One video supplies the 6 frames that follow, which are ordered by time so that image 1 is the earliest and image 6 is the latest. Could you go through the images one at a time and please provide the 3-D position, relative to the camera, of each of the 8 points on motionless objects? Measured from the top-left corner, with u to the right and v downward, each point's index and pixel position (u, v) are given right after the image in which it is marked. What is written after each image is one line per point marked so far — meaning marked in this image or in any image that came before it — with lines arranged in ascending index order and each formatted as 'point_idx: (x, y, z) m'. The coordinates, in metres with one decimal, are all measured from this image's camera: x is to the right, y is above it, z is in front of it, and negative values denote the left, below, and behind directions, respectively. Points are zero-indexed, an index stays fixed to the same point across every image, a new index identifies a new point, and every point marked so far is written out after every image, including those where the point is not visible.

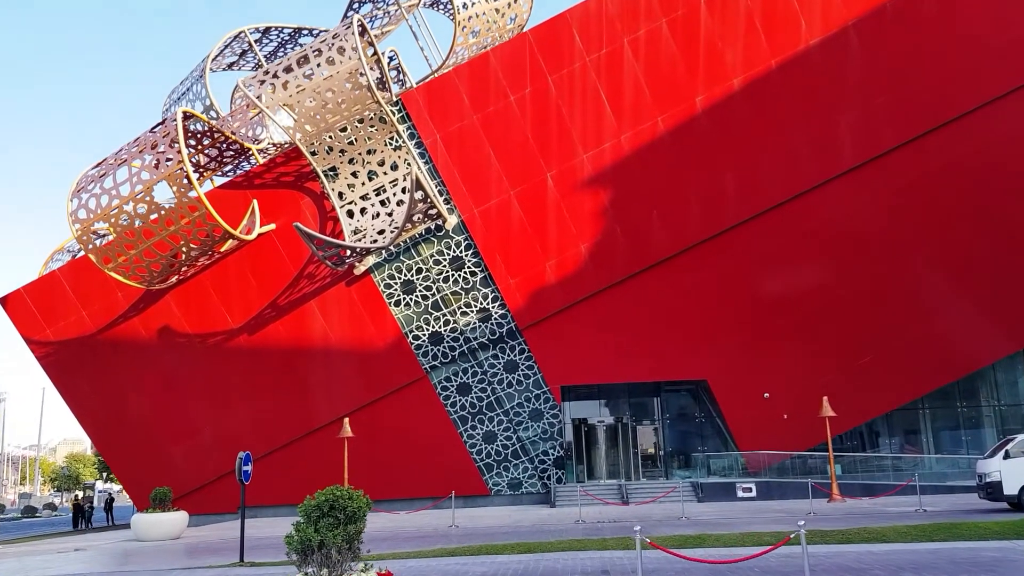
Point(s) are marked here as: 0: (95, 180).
0: (-9.2, +2.4, +17.4) m
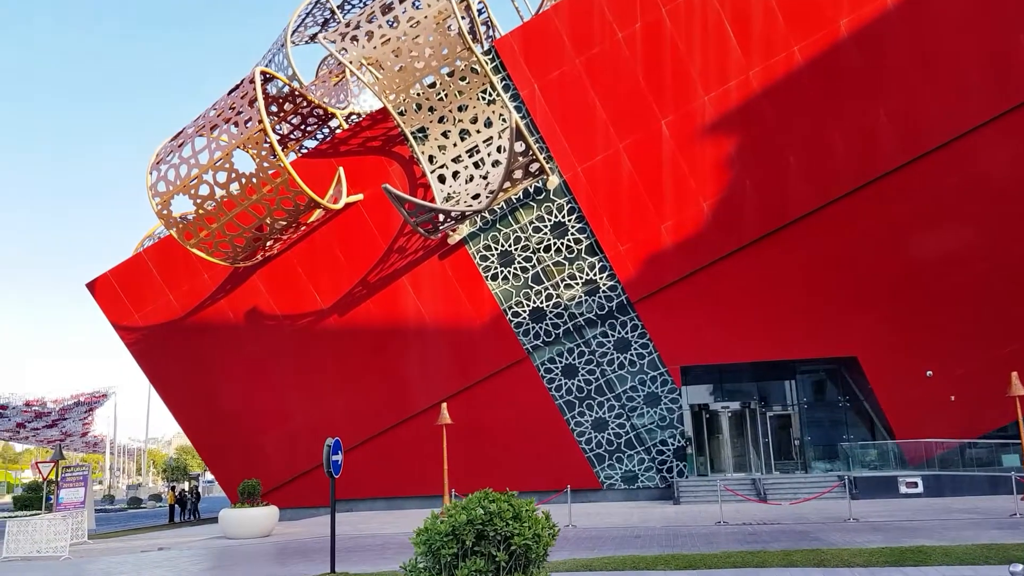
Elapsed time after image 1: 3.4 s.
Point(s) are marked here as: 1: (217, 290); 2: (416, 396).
0: (-7.0, +2.9, +16.2) m
1: (-7.1, 0.0, +18.8) m
2: (-2.2, -2.5, +18.0) m
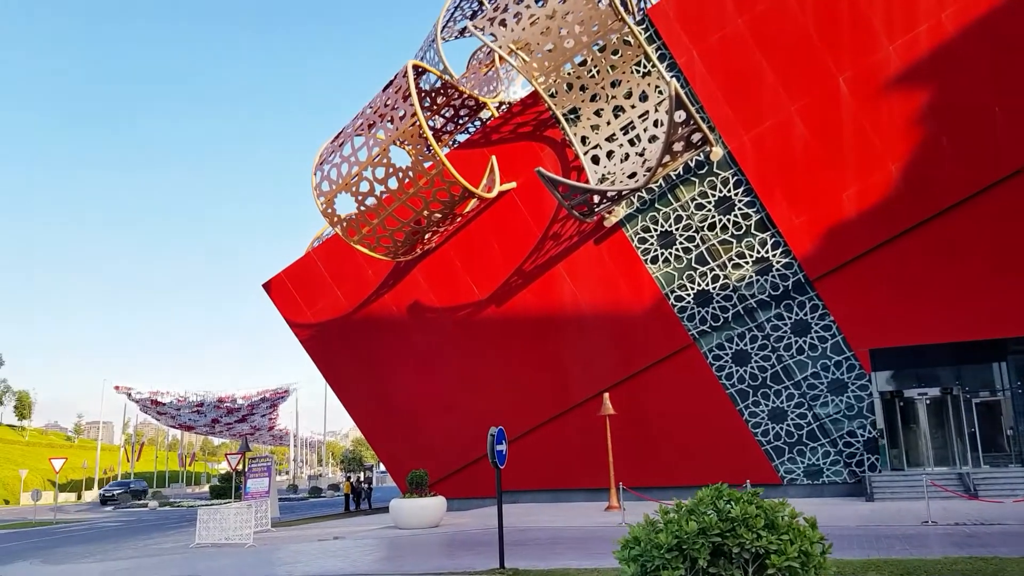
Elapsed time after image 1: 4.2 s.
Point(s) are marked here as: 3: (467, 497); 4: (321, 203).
0: (-3.8, +3.0, +16.6) m
1: (-3.3, +0.1, +19.3) m
2: (+1.5, -2.2, +17.5) m
3: (-1.1, -5.1, +18.8) m
4: (-4.2, +1.9, +17.1) m
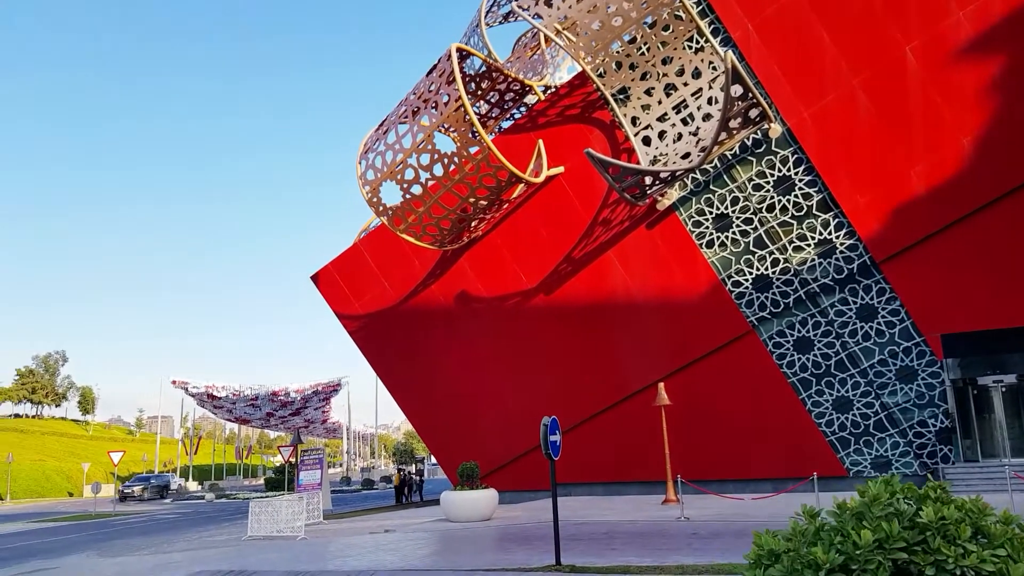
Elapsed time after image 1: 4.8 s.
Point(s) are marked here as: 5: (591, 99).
0: (-2.8, +3.2, +16.4) m
1: (-2.1, +0.3, +19.0) m
2: (+2.6, -1.9, +16.9) m
3: (+0.2, -4.8, +18.4) m
4: (-3.2, +2.1, +16.9) m
5: (+1.7, +4.2, +17.2) m
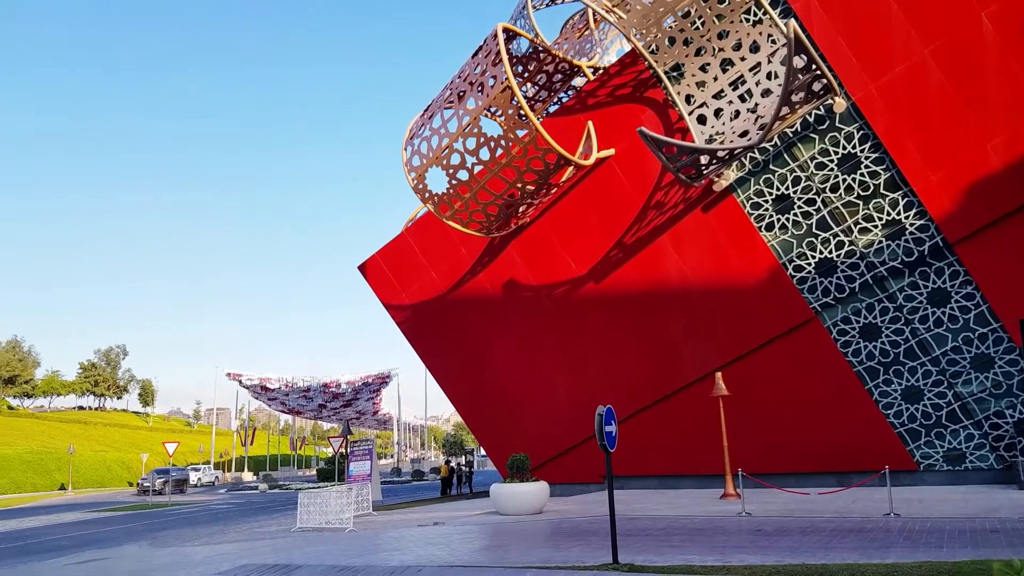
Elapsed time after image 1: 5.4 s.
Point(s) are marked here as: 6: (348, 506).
0: (-1.8, +3.4, +16.1) m
1: (-0.9, +0.6, +18.7) m
2: (+3.7, -1.6, +16.3) m
3: (+1.4, -4.5, +18.0) m
4: (-2.1, +2.3, +16.6) m
5: (+2.8, +4.4, +16.6) m
6: (-2.9, -3.9, +13.8) m
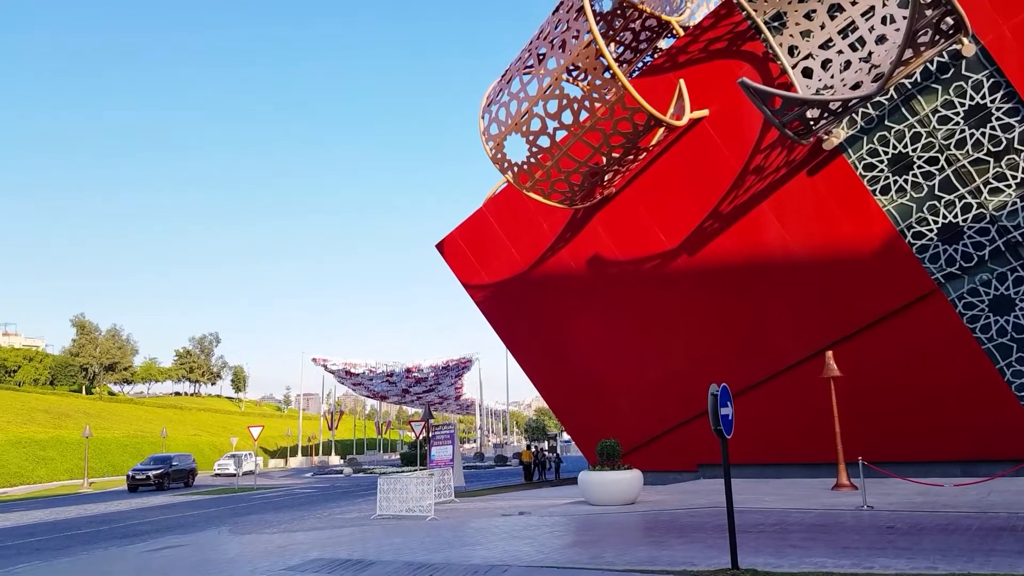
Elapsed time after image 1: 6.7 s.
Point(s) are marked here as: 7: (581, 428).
0: (-0.2, +3.9, +15.2) m
1: (+1.0, +1.1, +17.7) m
2: (+5.4, -1.1, +14.9) m
3: (+3.3, -4.0, +16.9) m
4: (-0.4, +2.8, +15.7) m
5: (+4.4, +5.0, +15.2) m
6: (-1.4, -3.5, +13.1) m
7: (+1.6, -3.2, +17.9) m
